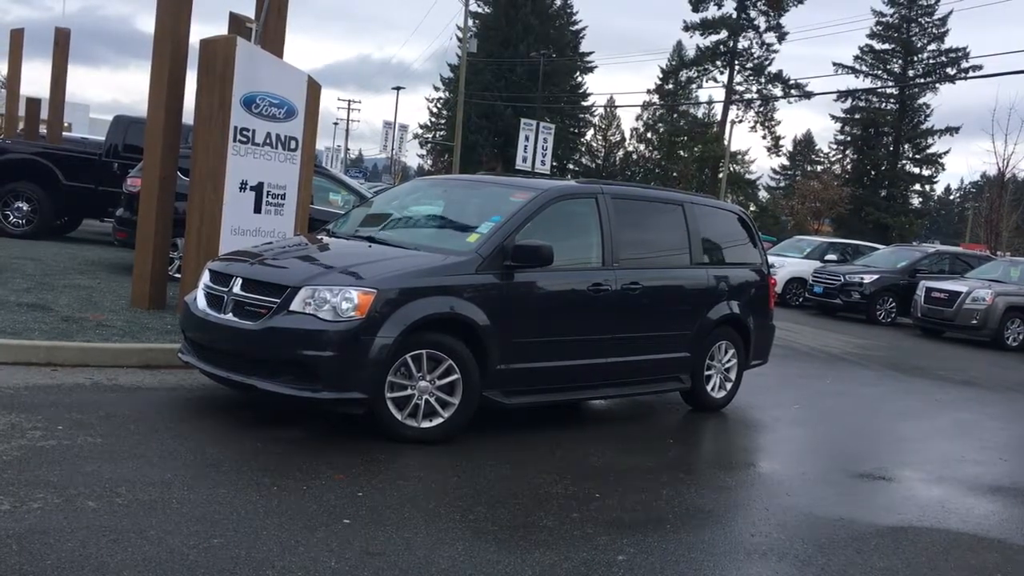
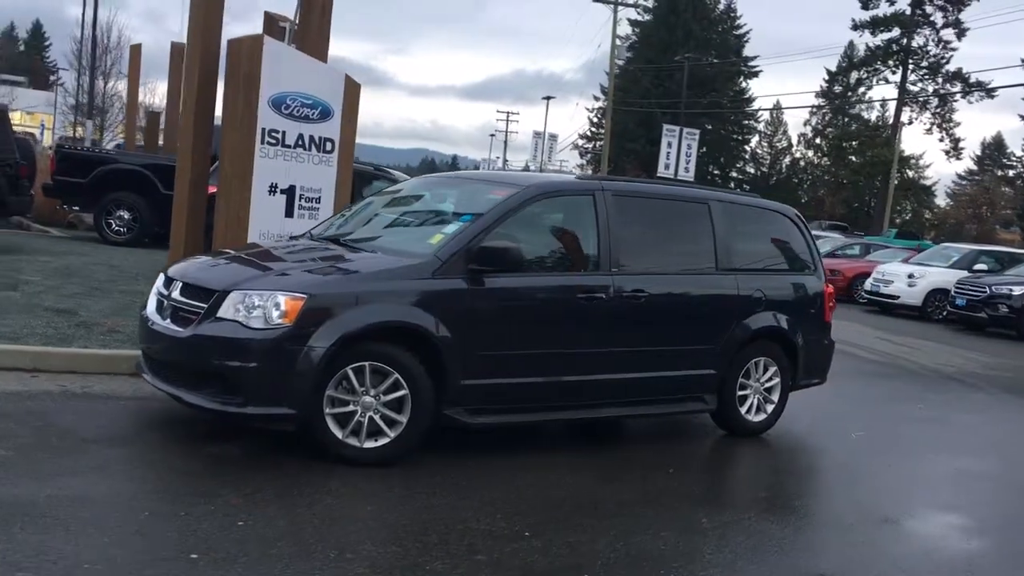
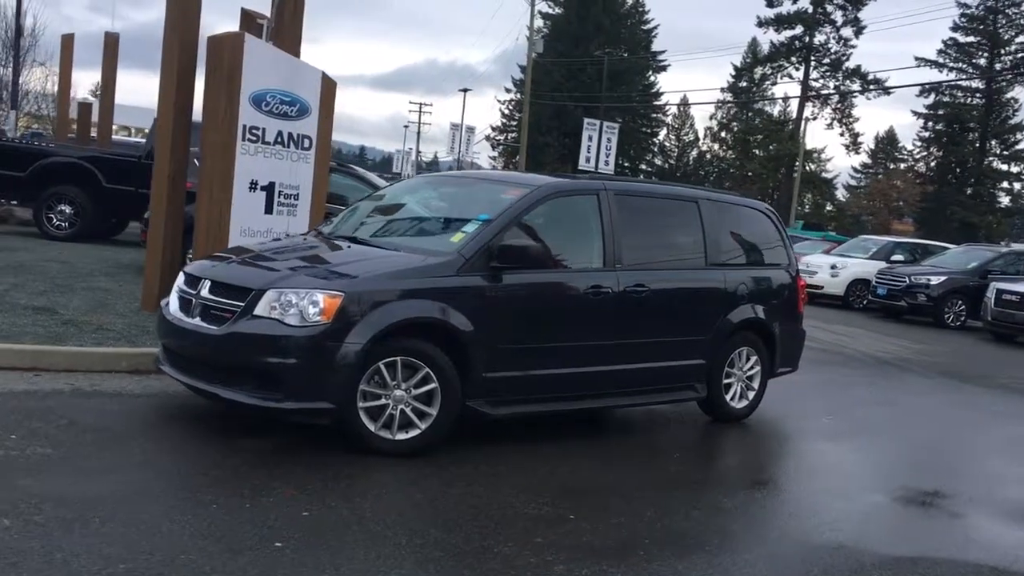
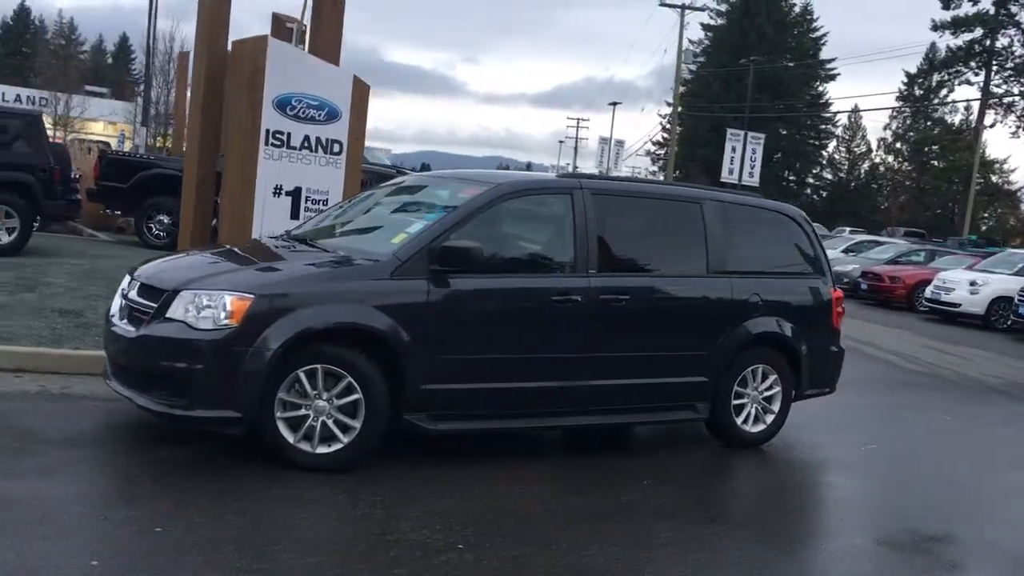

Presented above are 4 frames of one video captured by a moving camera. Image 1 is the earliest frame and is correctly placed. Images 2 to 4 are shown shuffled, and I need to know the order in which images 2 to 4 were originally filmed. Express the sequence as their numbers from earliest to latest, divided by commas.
3, 2, 4
